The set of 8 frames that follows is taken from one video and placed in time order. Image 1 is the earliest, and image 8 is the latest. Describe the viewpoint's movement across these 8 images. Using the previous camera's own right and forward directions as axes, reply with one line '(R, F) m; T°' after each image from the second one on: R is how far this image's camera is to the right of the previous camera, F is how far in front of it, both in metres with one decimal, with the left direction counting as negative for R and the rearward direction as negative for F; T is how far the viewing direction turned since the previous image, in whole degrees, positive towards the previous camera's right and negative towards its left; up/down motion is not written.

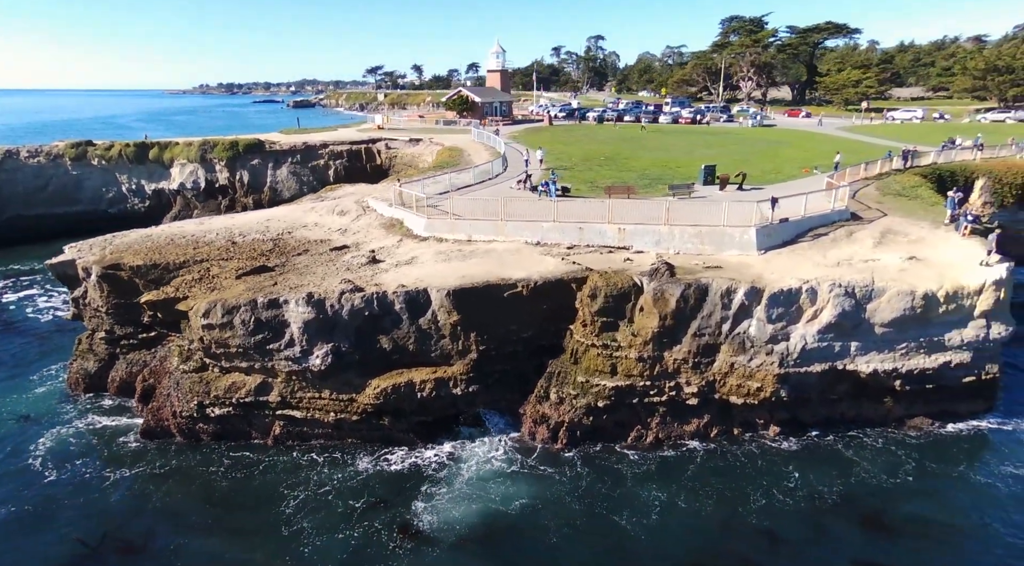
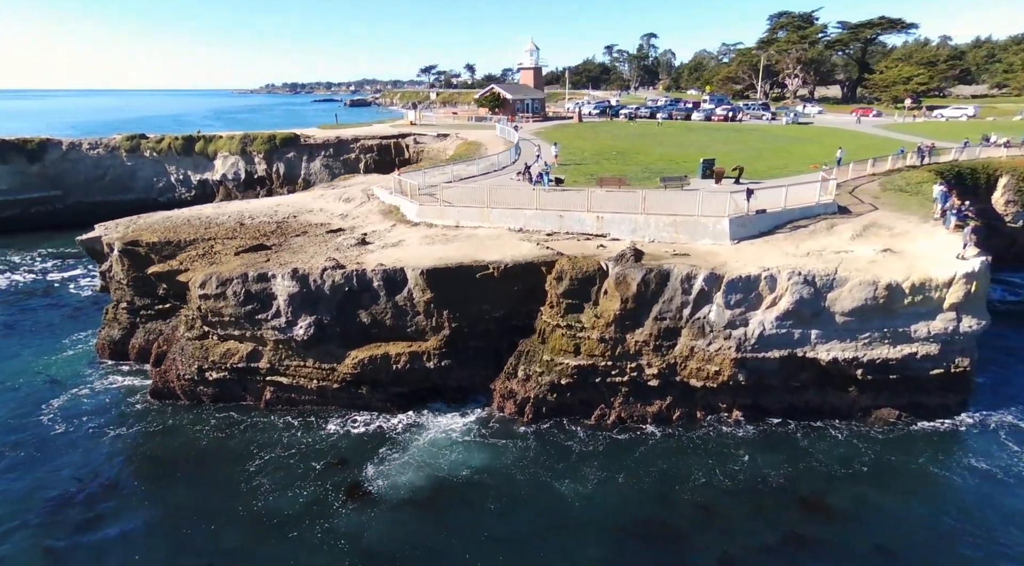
(+2.9, -1.1) m; -5°
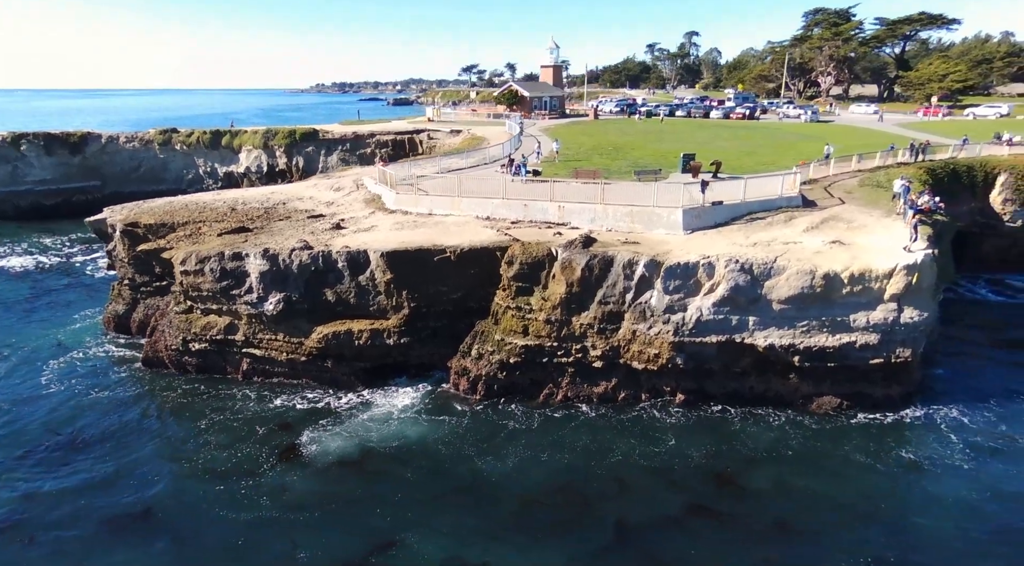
(+3.3, -1.2) m; -4°
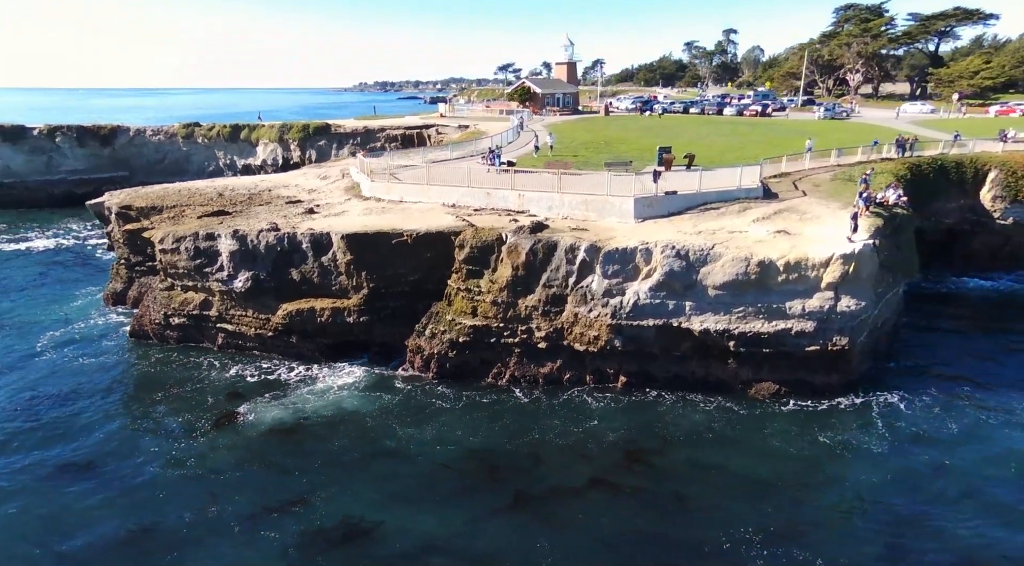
(+3.3, -1.0) m; -3°
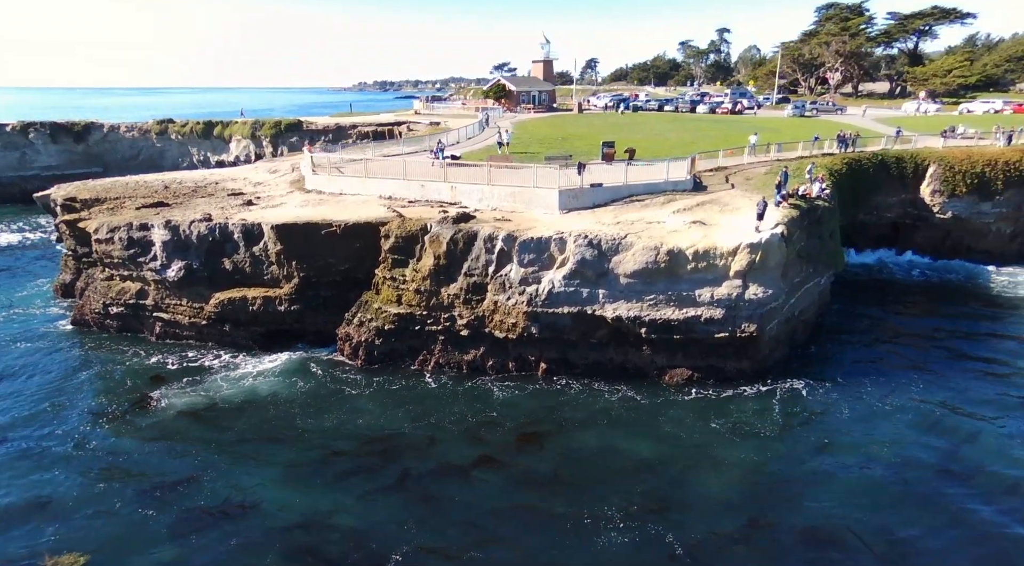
(+2.9, -0.7) m; 0°
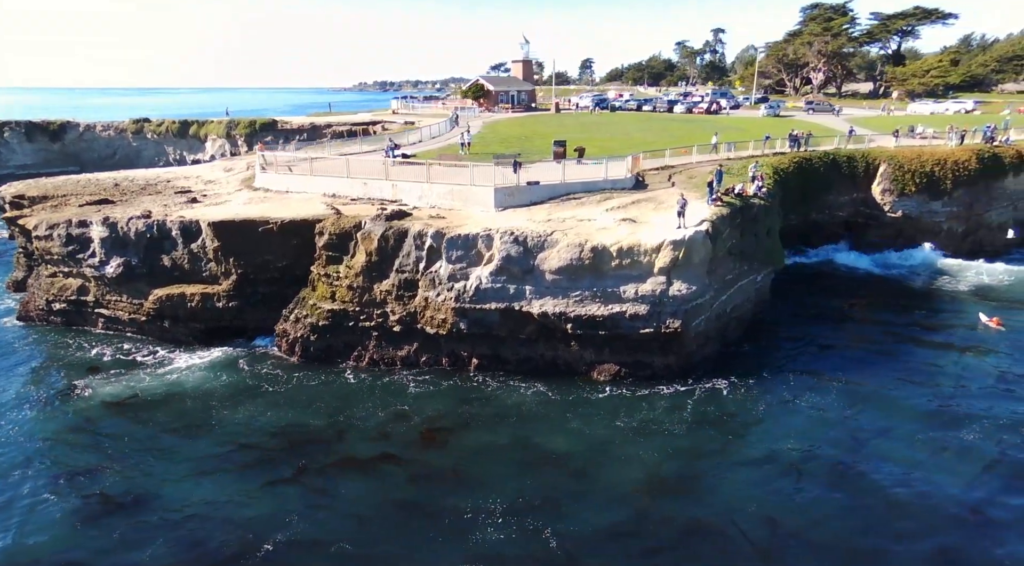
(+2.6, -0.3) m; 0°
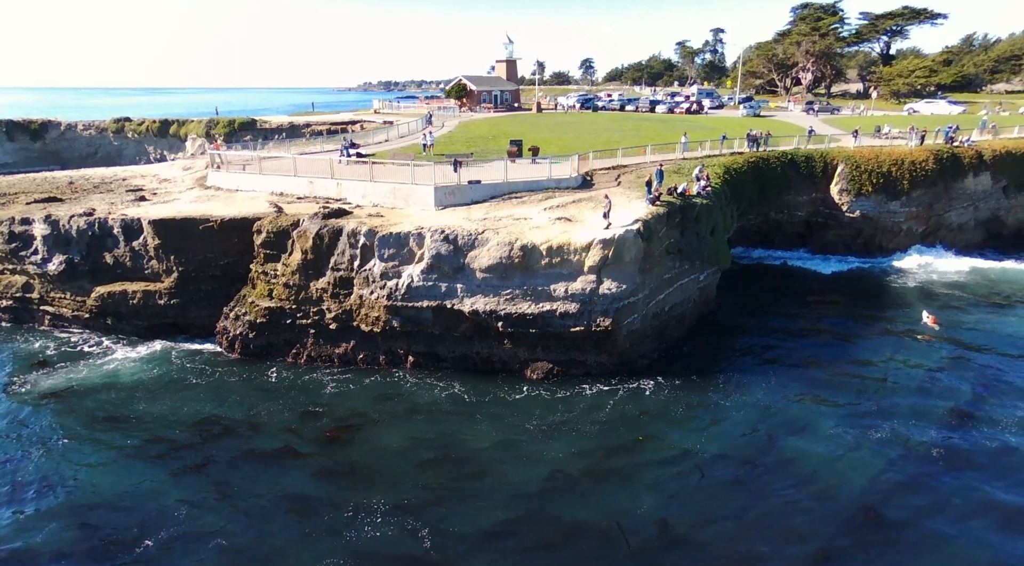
(+2.6, -0.1) m; -1°
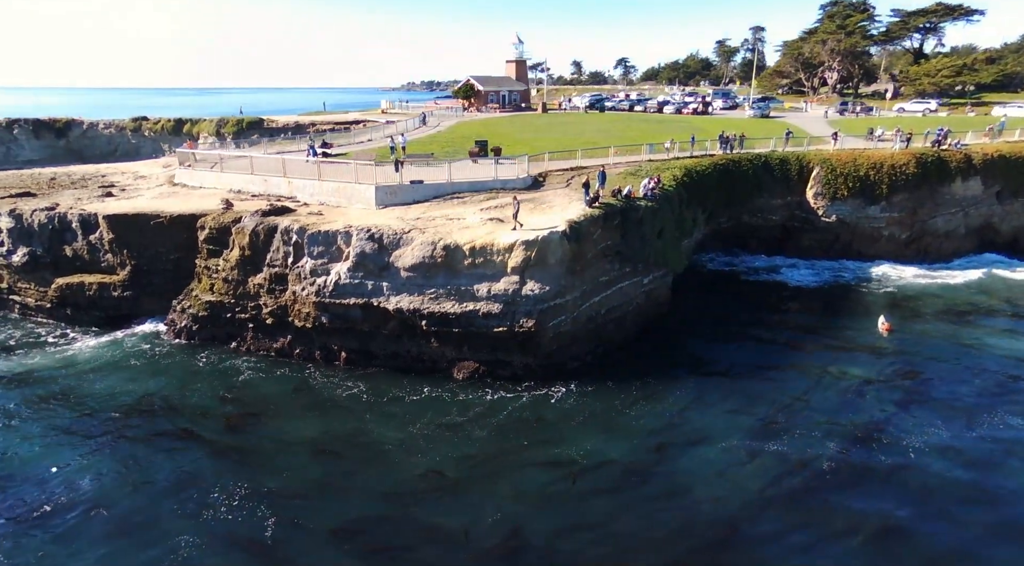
(+4.3, +0.1) m; -4°
